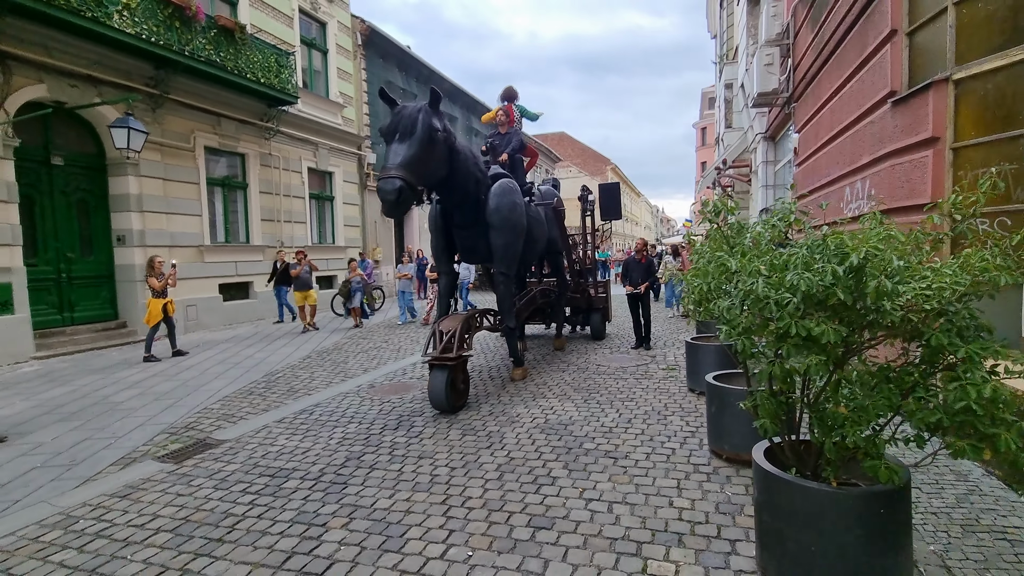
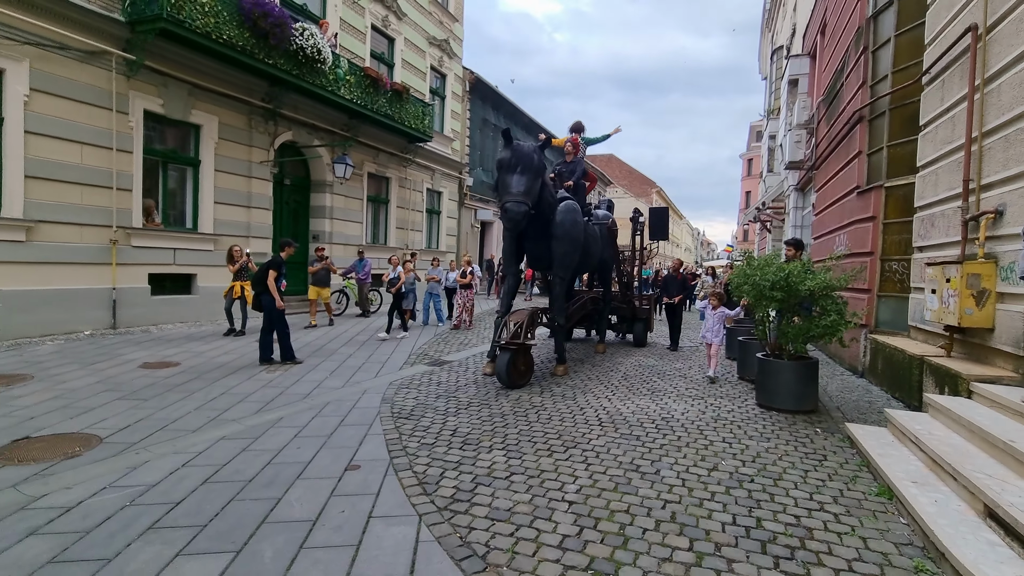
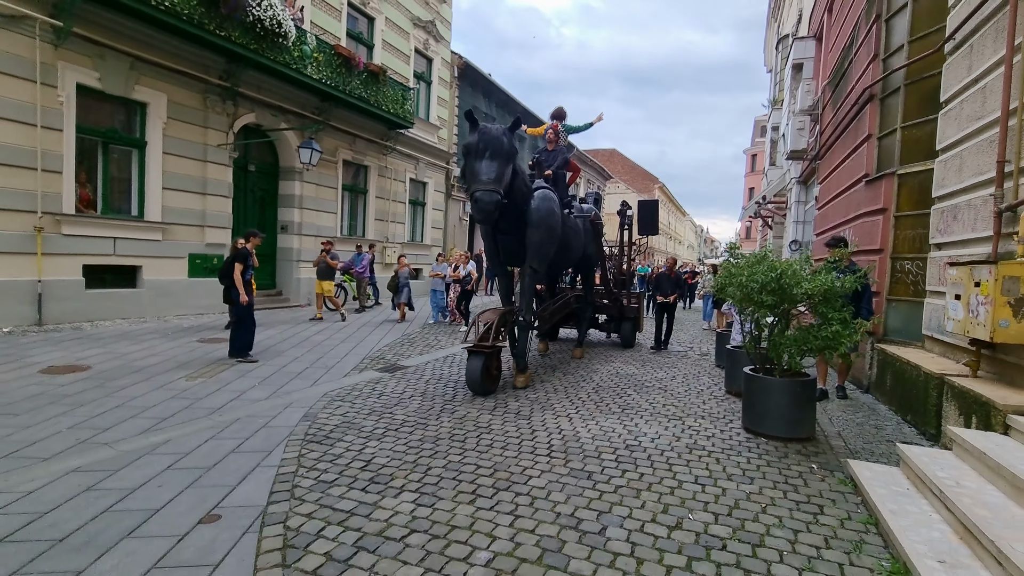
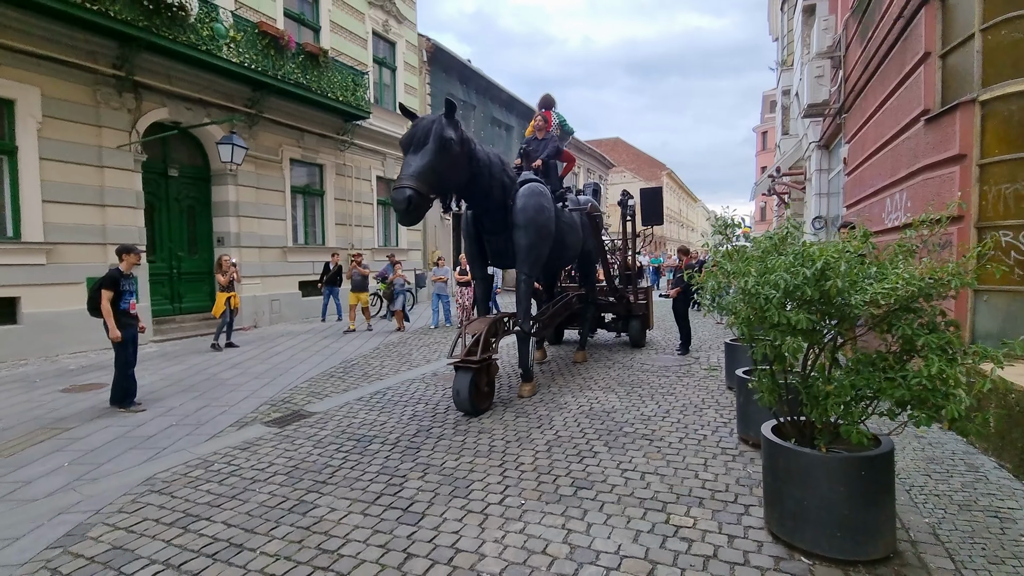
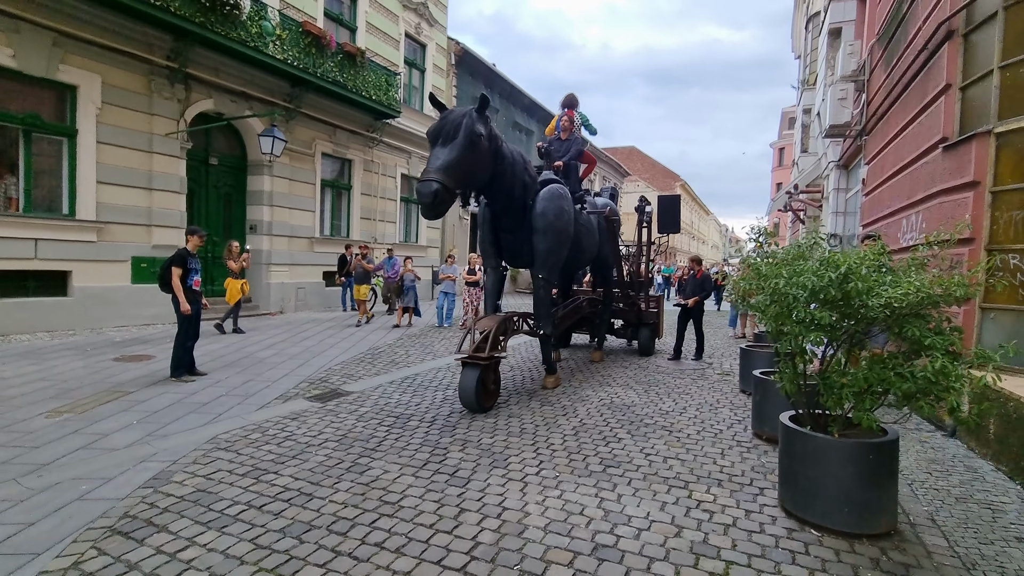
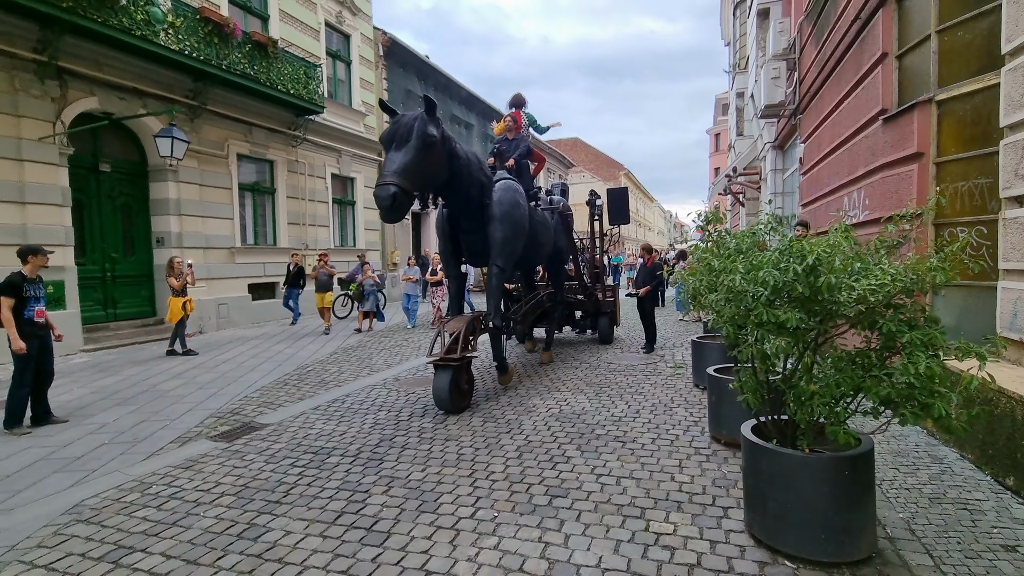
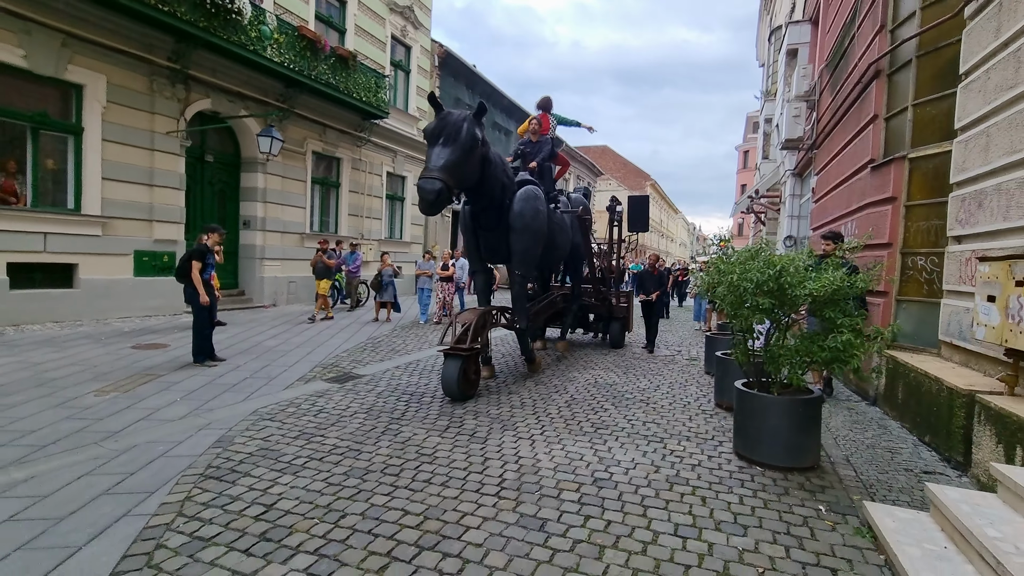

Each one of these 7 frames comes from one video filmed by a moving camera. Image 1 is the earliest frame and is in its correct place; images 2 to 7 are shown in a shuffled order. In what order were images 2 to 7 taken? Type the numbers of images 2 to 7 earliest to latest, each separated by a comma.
6, 4, 5, 7, 3, 2
